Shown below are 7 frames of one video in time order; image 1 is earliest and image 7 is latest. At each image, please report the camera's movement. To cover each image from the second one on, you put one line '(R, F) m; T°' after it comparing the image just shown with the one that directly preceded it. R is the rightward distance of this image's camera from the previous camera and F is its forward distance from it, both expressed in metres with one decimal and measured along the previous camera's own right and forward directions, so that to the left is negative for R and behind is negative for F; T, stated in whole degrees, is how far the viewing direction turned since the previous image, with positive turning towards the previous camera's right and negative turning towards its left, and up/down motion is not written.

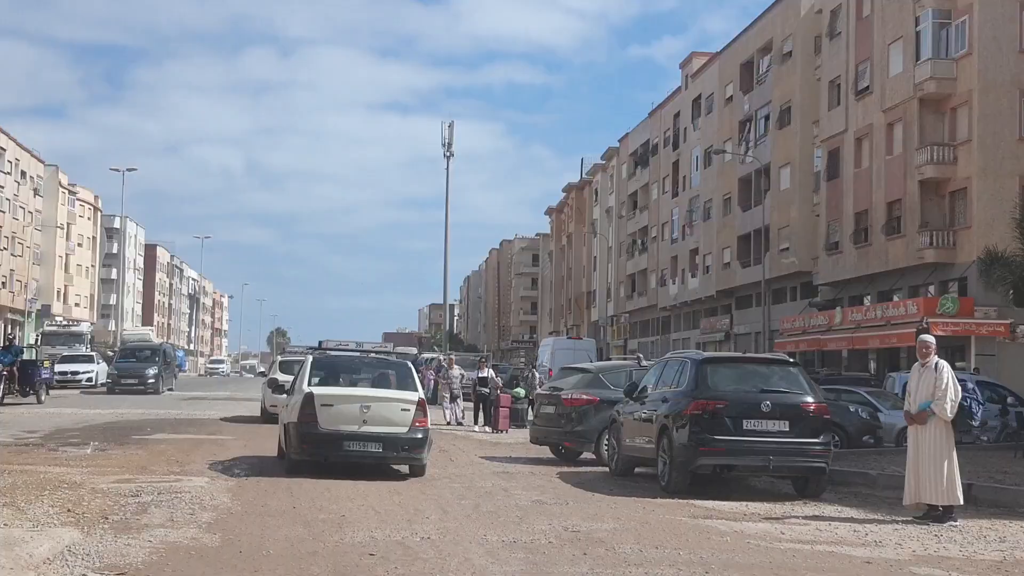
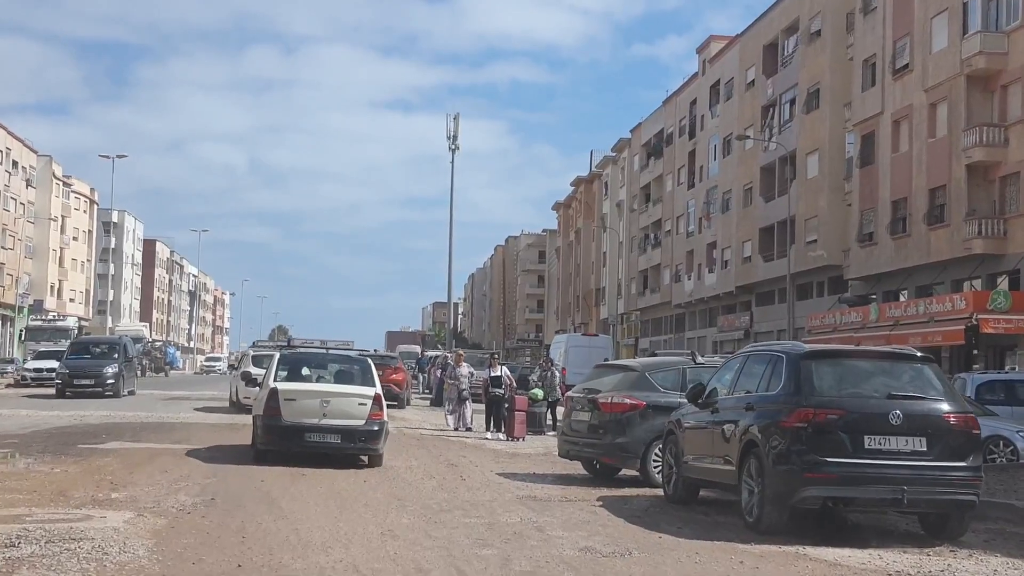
(-0.2, +3.0) m; 0°
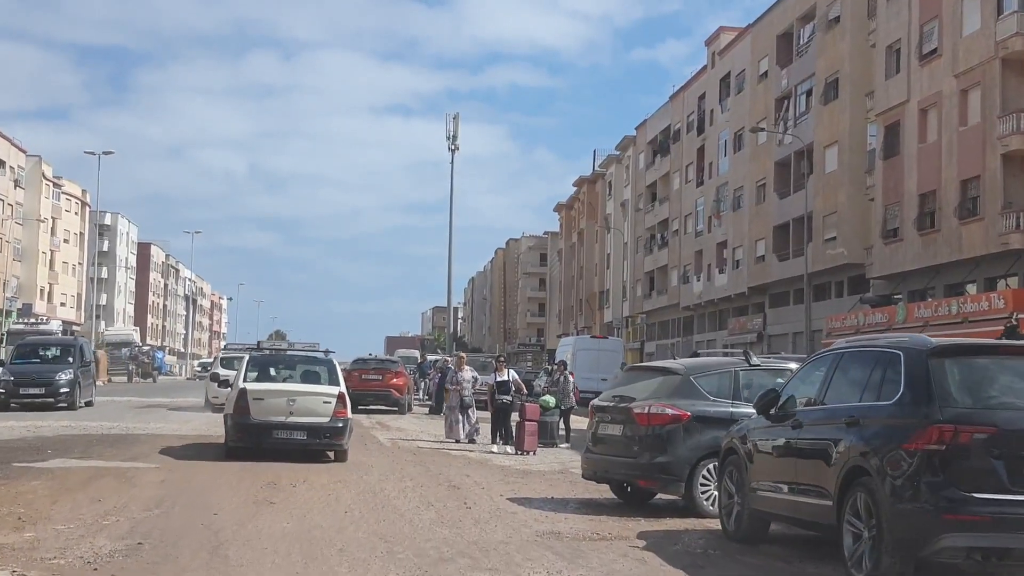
(-0.1, +2.3) m; 0°
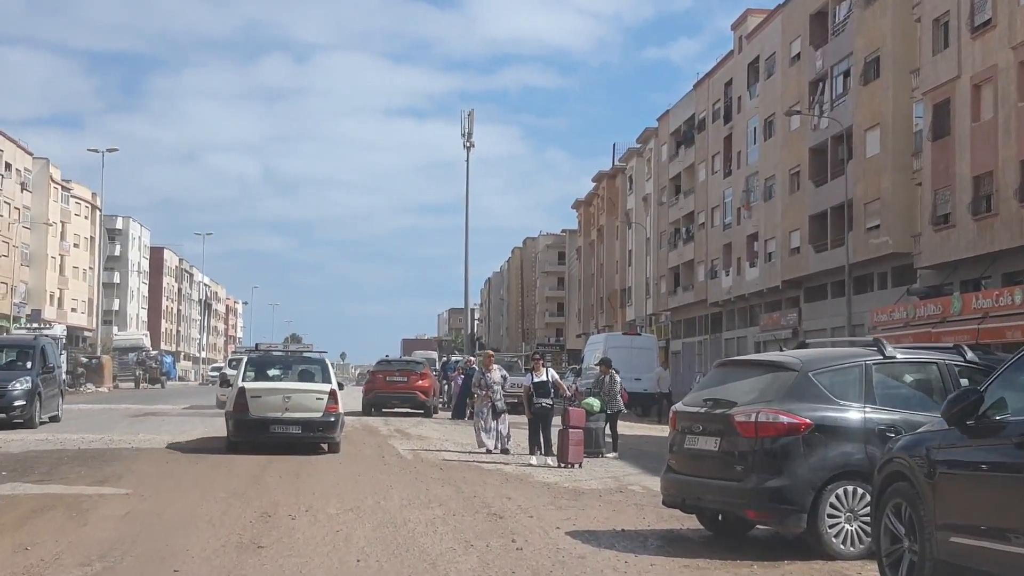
(-0.3, +2.5) m; -1°
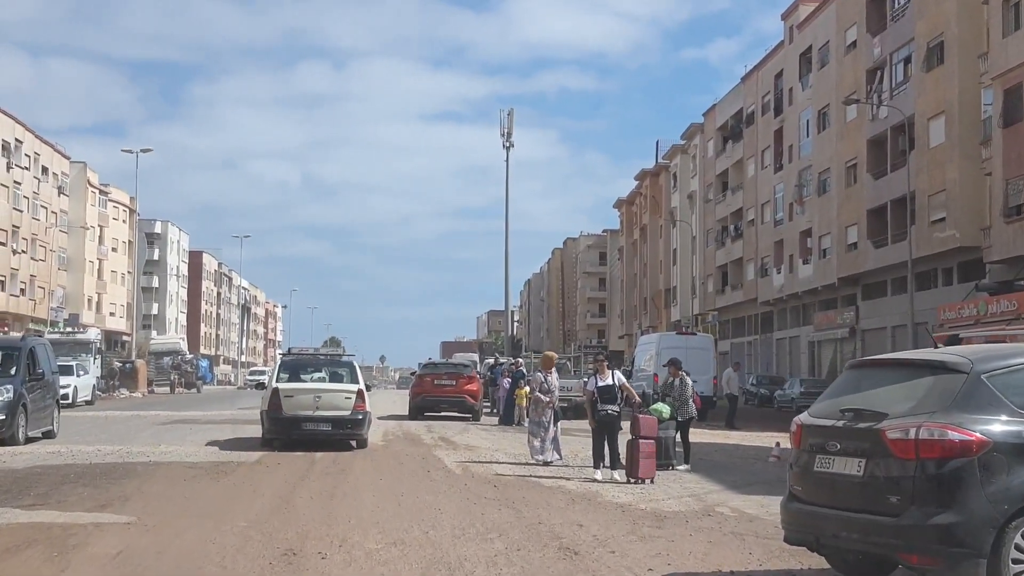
(-0.2, +1.7) m; -2°
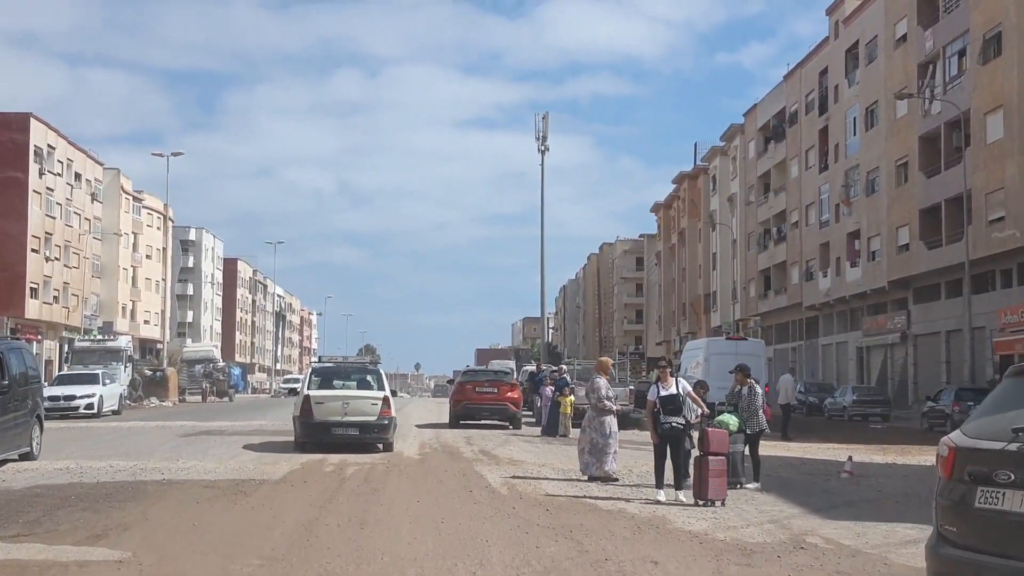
(-0.2, +1.4) m; -2°
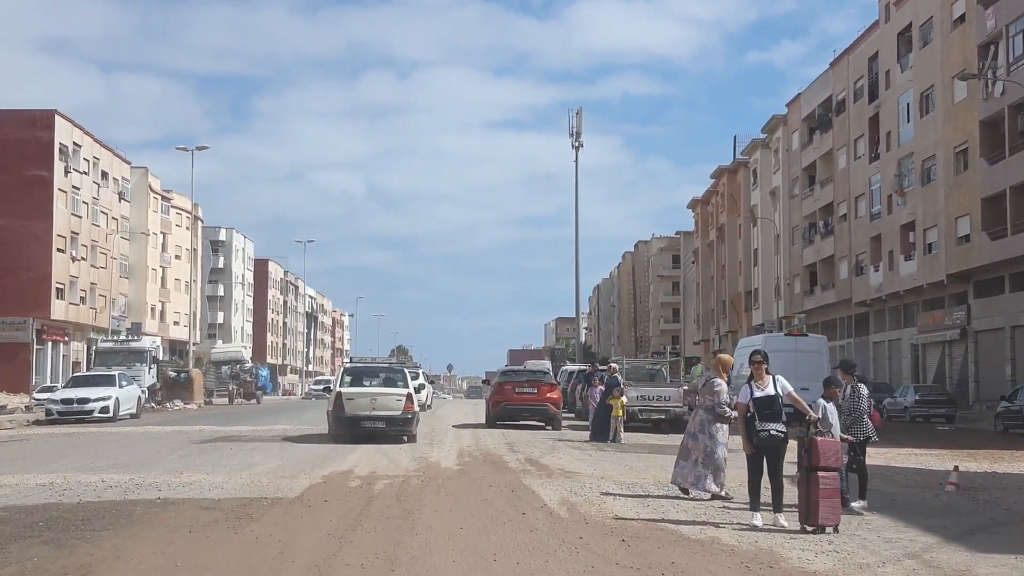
(-0.2, +2.0) m; -1°
